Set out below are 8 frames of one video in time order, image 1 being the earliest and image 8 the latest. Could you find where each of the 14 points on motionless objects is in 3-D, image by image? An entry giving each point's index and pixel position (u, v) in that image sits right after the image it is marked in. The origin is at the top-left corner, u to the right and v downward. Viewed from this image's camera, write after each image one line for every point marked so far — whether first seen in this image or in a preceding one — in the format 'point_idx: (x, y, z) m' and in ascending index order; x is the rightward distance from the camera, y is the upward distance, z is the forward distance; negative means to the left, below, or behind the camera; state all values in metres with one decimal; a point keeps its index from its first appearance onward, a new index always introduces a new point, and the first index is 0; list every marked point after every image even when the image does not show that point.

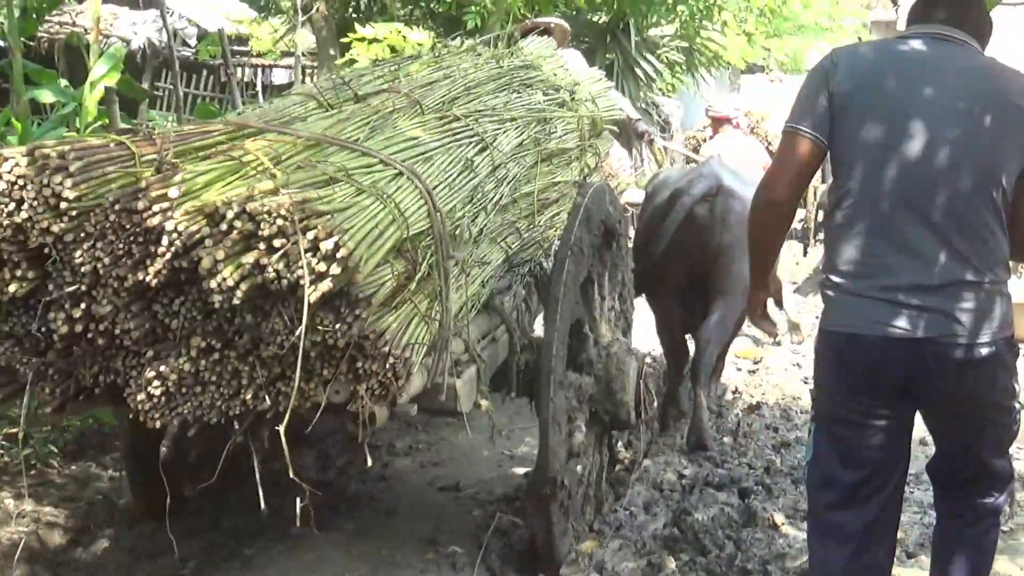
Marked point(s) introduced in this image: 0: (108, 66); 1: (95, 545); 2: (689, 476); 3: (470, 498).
0: (-1.6, +0.9, +7.1) m
1: (-1.4, -0.9, +6.0) m
2: (+0.7, -0.7, +6.8) m
3: (-0.1, -0.8, +6.6) m
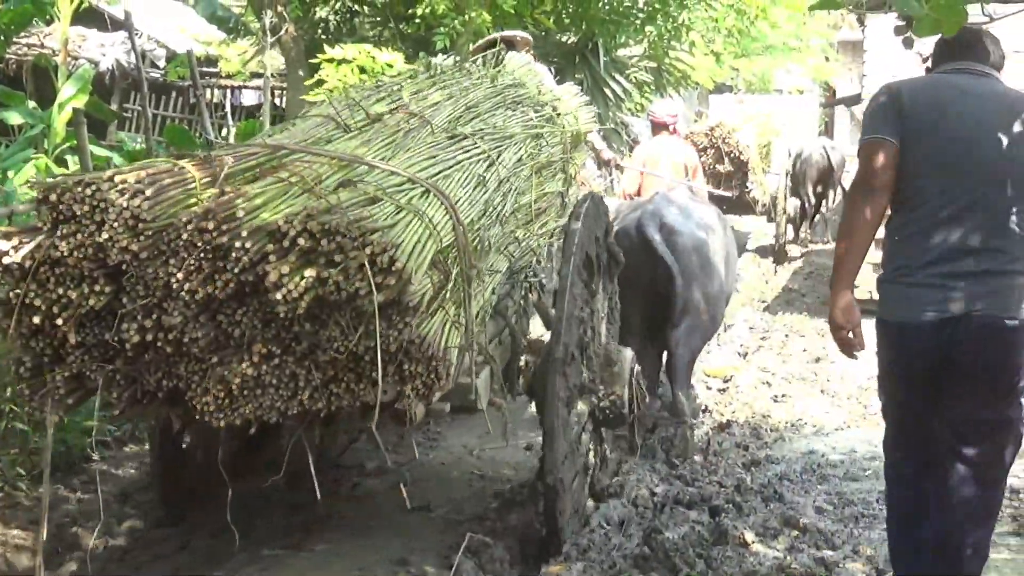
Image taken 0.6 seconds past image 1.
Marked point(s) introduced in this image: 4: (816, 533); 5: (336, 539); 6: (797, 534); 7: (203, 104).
0: (-1.8, +0.8, +7.1) m
1: (-1.5, -0.9, +6.0) m
2: (+0.6, -0.8, +6.8) m
3: (-0.3, -0.9, +6.5) m
4: (+1.1, -0.9, +6.2) m
5: (-0.6, -0.9, +6.3) m
6: (+1.0, -0.9, +6.2) m
7: (-1.3, +0.8, +7.3) m
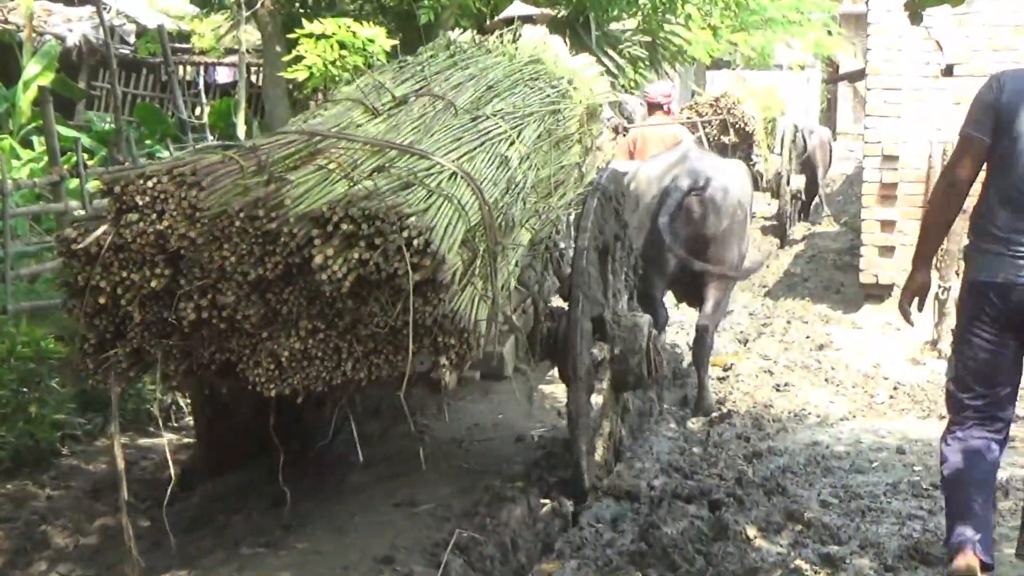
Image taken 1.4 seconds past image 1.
0: (-1.8, +0.9, +6.7) m
1: (-1.6, -0.9, +5.6) m
2: (+0.5, -0.7, +6.5) m
3: (-0.3, -0.8, +6.2) m
4: (+1.0, -0.8, +5.9) m
5: (-0.7, -0.8, +5.9) m
6: (+1.0, -0.8, +5.9) m
7: (-1.3, +0.8, +6.9) m
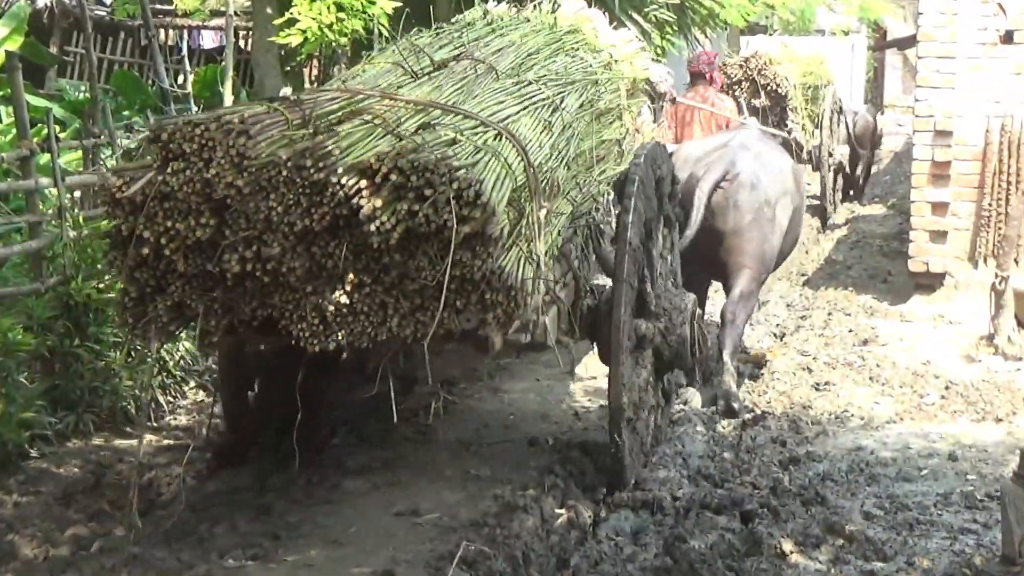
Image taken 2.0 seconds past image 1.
0: (-1.8, +0.9, +6.1) m
1: (-1.5, -0.9, +5.0) m
2: (+0.6, -0.7, +5.9) m
3: (-0.3, -0.8, +5.6) m
4: (+1.1, -0.8, +5.3) m
5: (-0.6, -0.8, +5.4) m
6: (+1.0, -0.8, +5.3) m
7: (-1.3, +0.9, +6.3) m
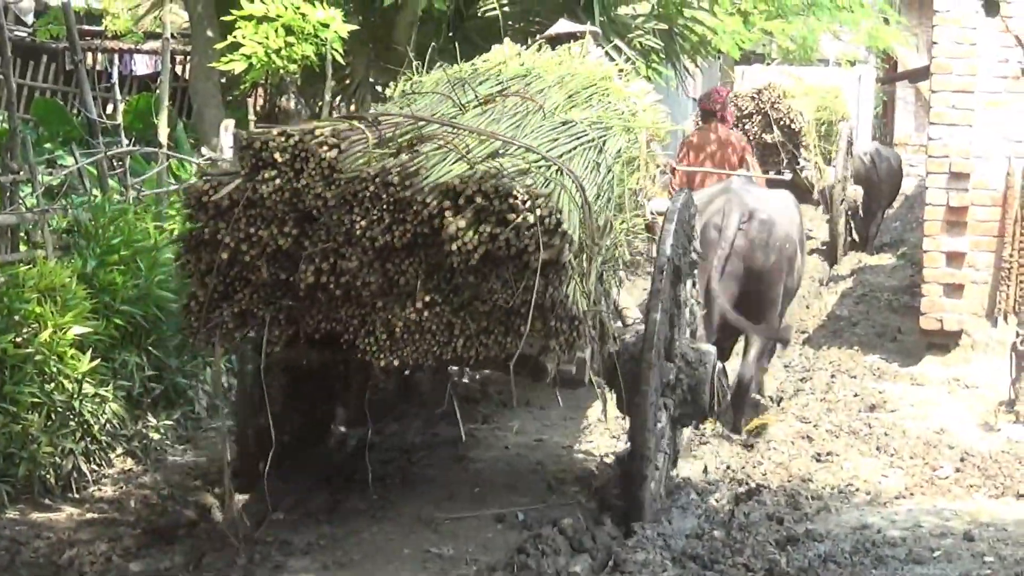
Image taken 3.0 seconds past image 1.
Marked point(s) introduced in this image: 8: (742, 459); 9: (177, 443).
0: (-1.9, +0.7, +5.5) m
1: (-1.6, -1.0, +4.4) m
2: (+0.5, -0.9, +5.2) m
3: (-0.4, -0.9, +5.0) m
4: (+1.0, -1.0, +4.6) m
5: (-0.7, -1.0, +4.7) m
6: (+0.9, -1.0, +4.7) m
7: (-1.4, +0.7, +5.6) m
8: (+0.7, -0.5, +5.5) m
9: (-1.1, -0.5, +5.5) m
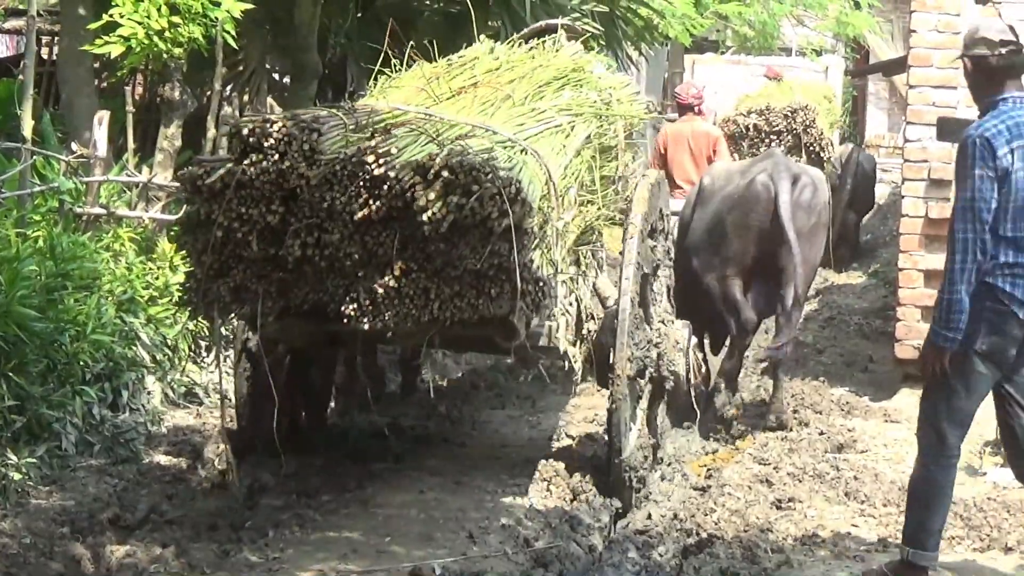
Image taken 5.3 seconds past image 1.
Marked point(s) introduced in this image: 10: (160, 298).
0: (-2.1, +0.7, +4.7) m
1: (-1.8, -1.1, +3.6) m
2: (+0.3, -0.9, +4.5) m
3: (-0.6, -1.0, +4.3) m
4: (+0.8, -1.0, +4.0) m
5: (-0.9, -1.0, +4.0) m
6: (+0.7, -1.0, +4.0) m
7: (-1.6, +0.7, +4.9) m
8: (+0.5, -0.6, +4.8) m
9: (-1.3, -0.5, +4.8) m
10: (-1.2, 0.0, +6.1) m
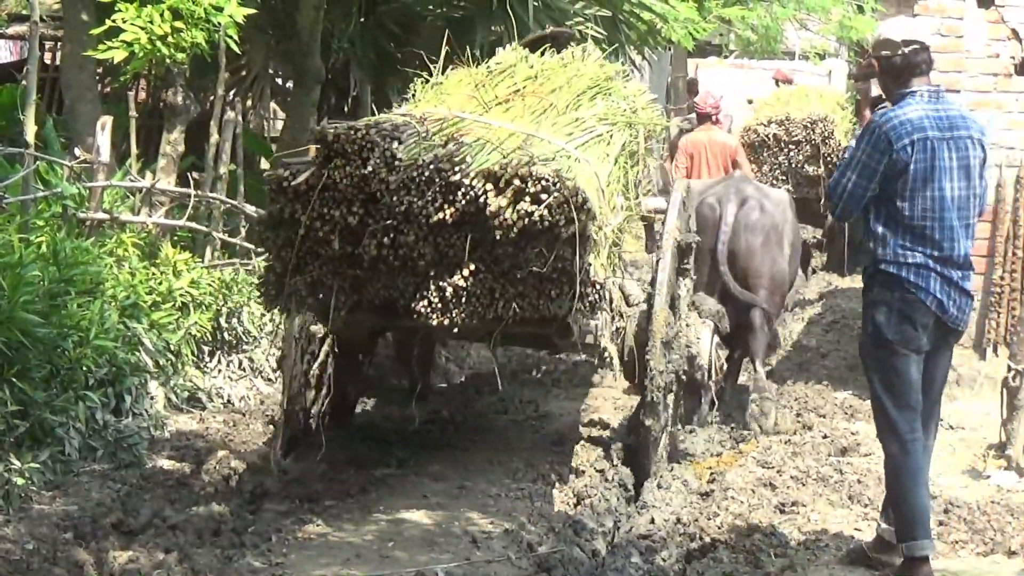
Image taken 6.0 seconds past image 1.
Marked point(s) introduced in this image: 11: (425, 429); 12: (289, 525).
0: (-2.1, +0.7, +4.7) m
1: (-1.8, -1.1, +3.6) m
2: (+0.3, -1.0, +4.5) m
3: (-0.6, -1.0, +4.3) m
4: (+0.8, -1.0, +4.0) m
5: (-0.9, -1.1, +4.0) m
6: (+0.7, -1.0, +4.0) m
7: (-1.6, +0.6, +4.9) m
8: (+0.5, -0.6, +4.8) m
9: (-1.3, -0.6, +4.8) m
10: (-1.2, -0.1, +6.1) m
11: (-0.3, -0.5, +5.8) m
12: (-0.6, -0.6, +4.5) m
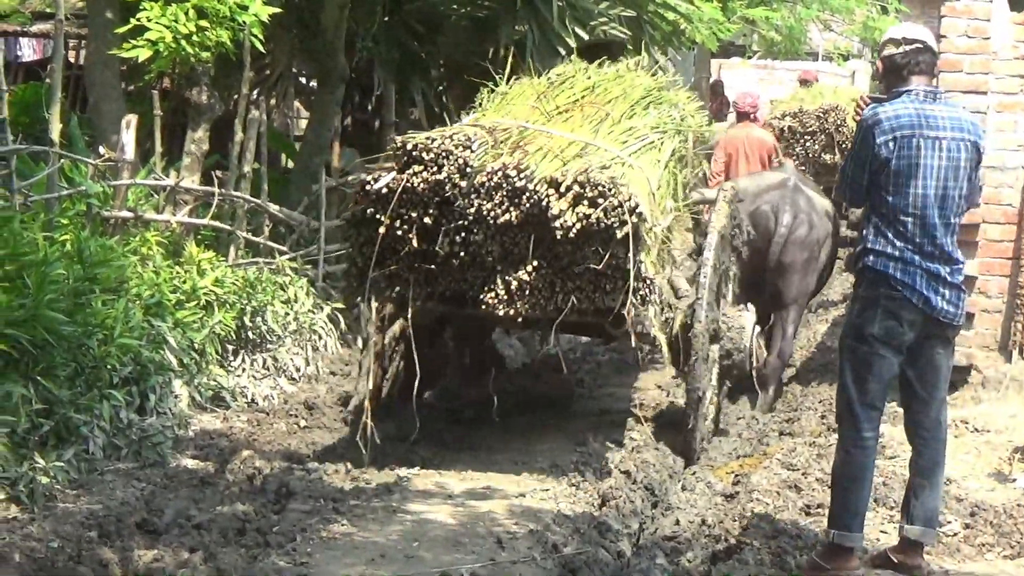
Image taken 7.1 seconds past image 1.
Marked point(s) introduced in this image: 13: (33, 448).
0: (-2.0, +0.7, +4.7) m
1: (-1.7, -1.1, +3.6) m
2: (+0.3, -1.0, +4.5) m
3: (-0.5, -1.0, +4.3) m
4: (+0.9, -1.0, +4.0) m
5: (-0.8, -1.1, +4.0) m
6: (+0.8, -1.1, +4.0) m
7: (-1.5, +0.6, +4.9) m
8: (+0.6, -0.6, +4.8) m
9: (-1.2, -0.5, +4.8) m
10: (-1.1, 0.0, +6.1) m
11: (-0.2, -0.5, +5.8) m
12: (-0.5, -0.6, +4.5) m
13: (-1.3, -0.4, +4.8) m
